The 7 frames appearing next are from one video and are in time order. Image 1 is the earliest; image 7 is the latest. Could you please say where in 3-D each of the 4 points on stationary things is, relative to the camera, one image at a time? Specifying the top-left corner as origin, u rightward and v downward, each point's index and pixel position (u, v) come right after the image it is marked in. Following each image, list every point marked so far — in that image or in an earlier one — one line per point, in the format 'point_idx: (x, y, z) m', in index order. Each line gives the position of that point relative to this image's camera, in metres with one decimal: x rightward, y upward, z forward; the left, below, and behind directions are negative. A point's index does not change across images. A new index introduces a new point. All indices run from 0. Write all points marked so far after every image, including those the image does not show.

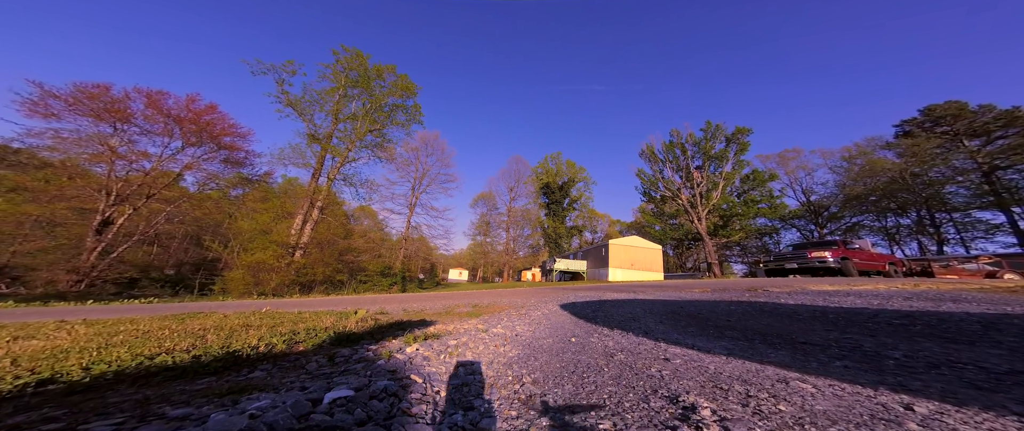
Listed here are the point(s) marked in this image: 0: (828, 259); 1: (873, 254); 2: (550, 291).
0: (+11.0, -1.5, +9.8) m
1: (+13.4, -1.4, +10.5) m
2: (+2.1, -3.3, +12.1) m
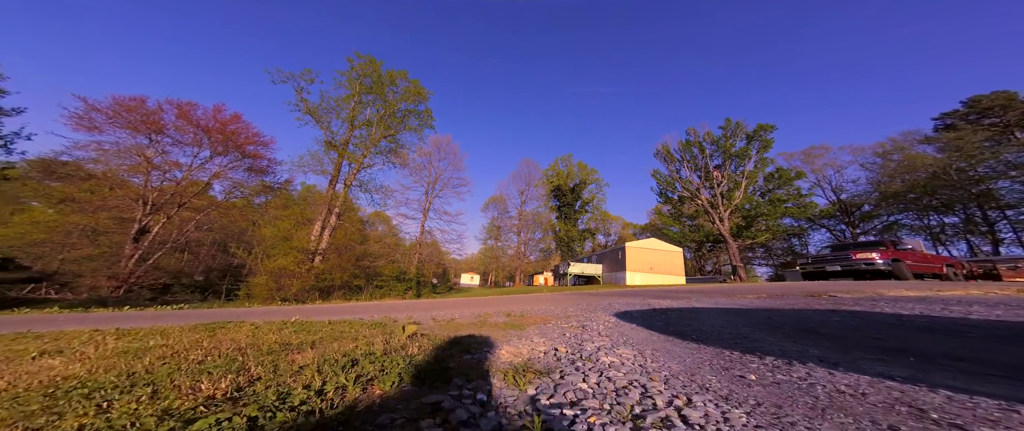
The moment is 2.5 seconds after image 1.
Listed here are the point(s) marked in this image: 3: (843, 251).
0: (+11.6, -1.5, +9.0) m
1: (+14.1, -1.4, +9.7) m
2: (+3.0, -3.4, +11.8) m
3: (+11.5, -1.3, +9.9) m
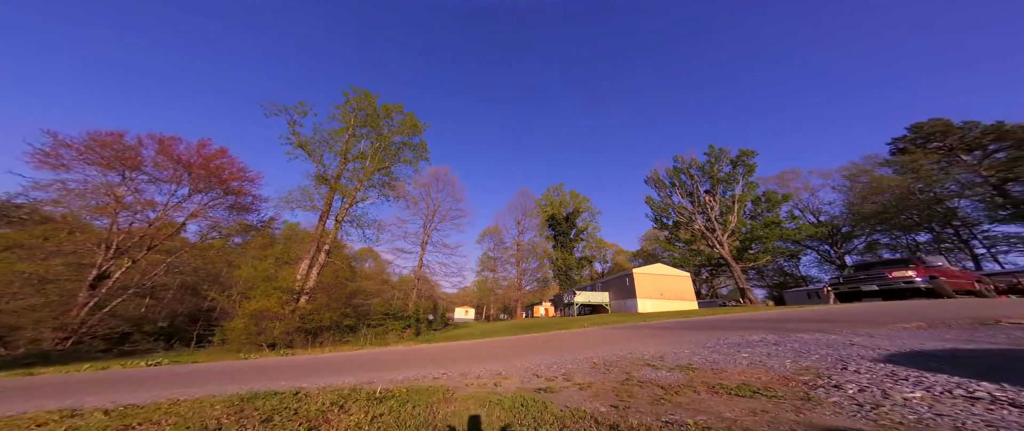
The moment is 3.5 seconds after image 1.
0: (+12.5, -2.0, +8.8) m
1: (+14.9, -1.9, +9.6) m
2: (+3.8, -4.4, +10.9) m
3: (+12.3, -1.9, +9.6) m
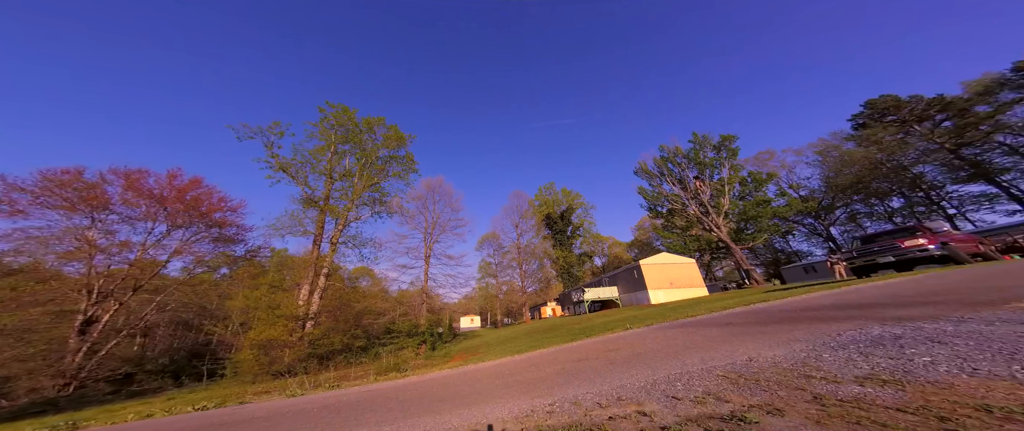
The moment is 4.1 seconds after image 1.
0: (+13.5, -1.0, +9.1) m
1: (+15.8, -0.7, +10.0) m
2: (+4.9, -4.2, +10.9) m
3: (+13.3, -0.9, +9.9) m
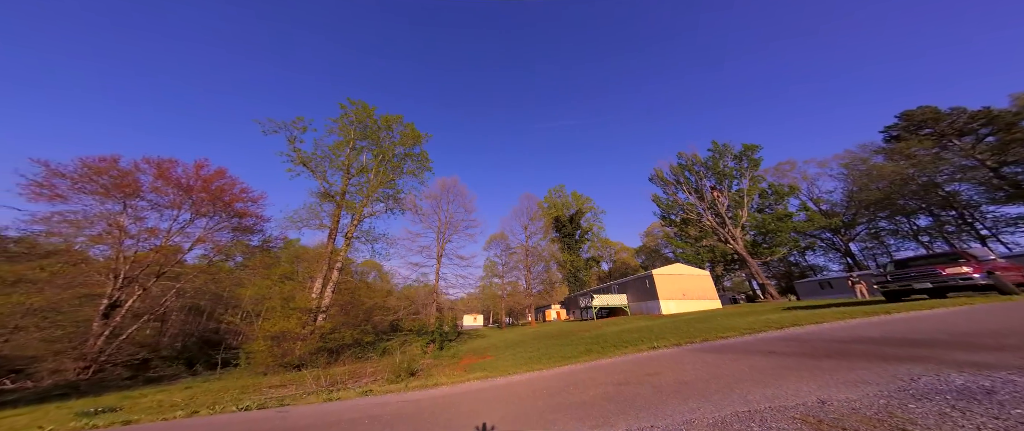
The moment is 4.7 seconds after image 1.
0: (+14.3, -1.8, +8.8) m
1: (+16.7, -1.6, +9.6) m
2: (+5.7, -4.7, +10.8) m
3: (+14.1, -1.7, +9.7) m
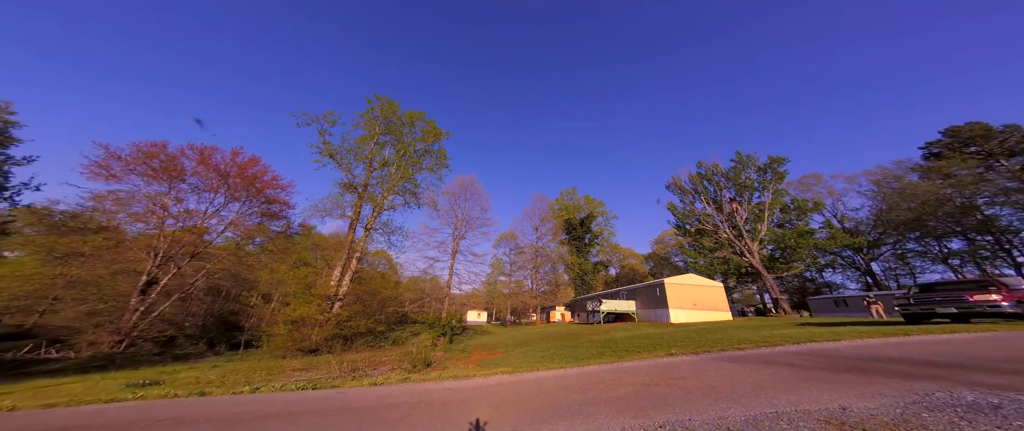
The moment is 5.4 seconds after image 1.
0: (+15.1, -2.7, +8.9) m
1: (+17.5, -2.7, +9.6) m
2: (+6.4, -5.1, +11.1) m
3: (+15.0, -2.6, +9.7) m
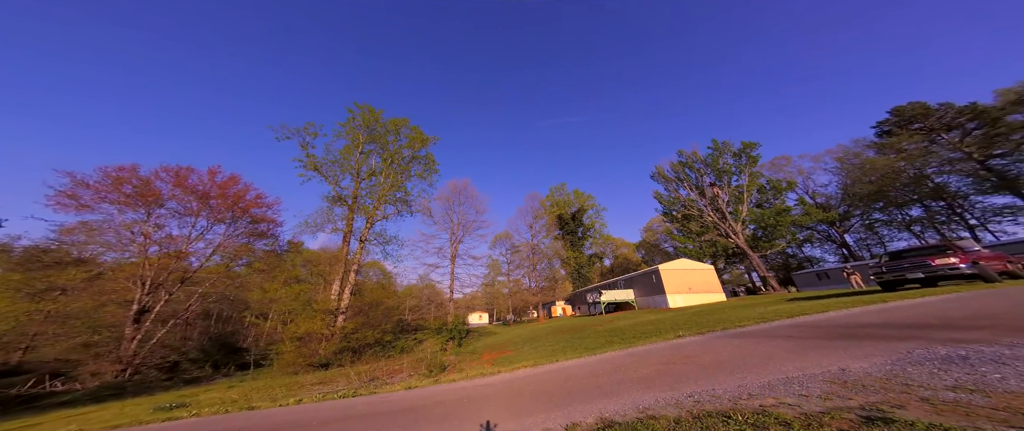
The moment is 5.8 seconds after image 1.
0: (+15.6, -1.8, +10.0) m
1: (+18.0, -1.5, +10.8) m
2: (+7.0, -4.8, +11.8) m
3: (+15.4, -1.7, +10.8) m
